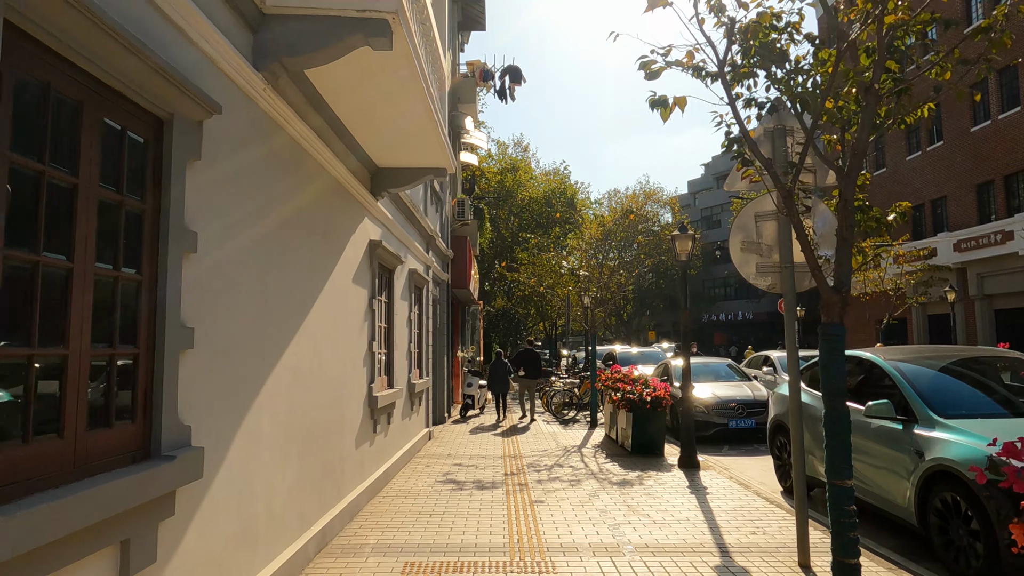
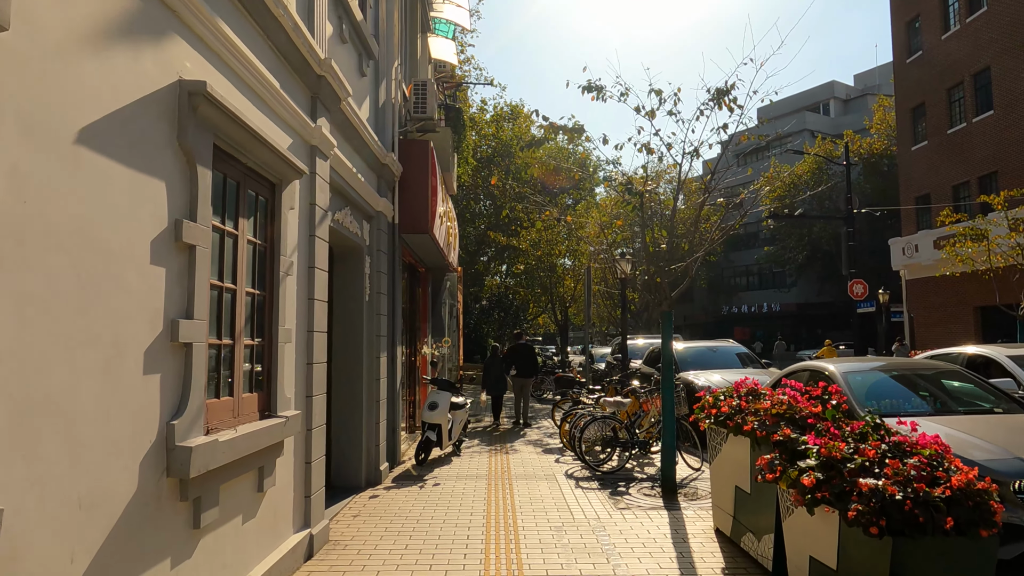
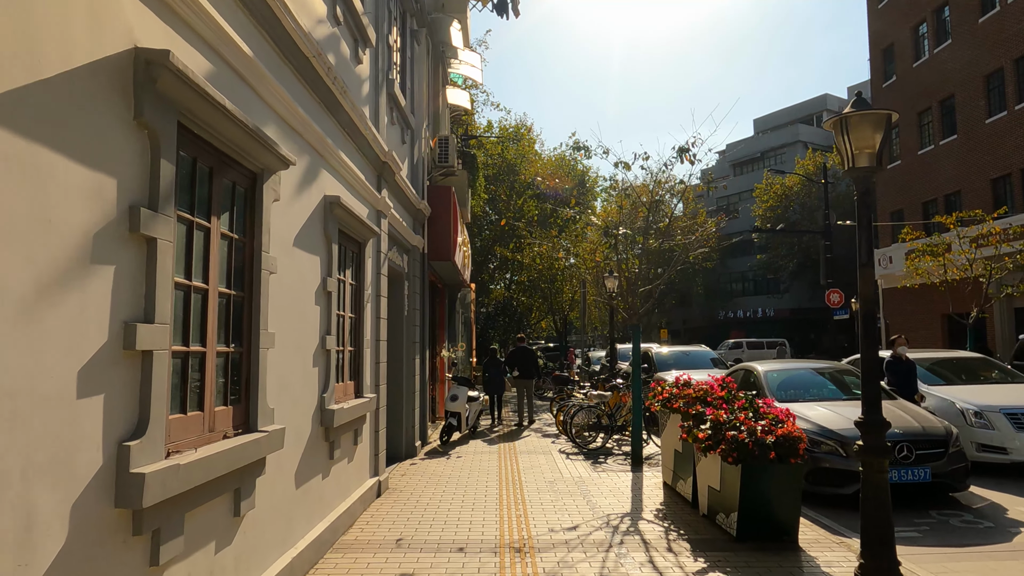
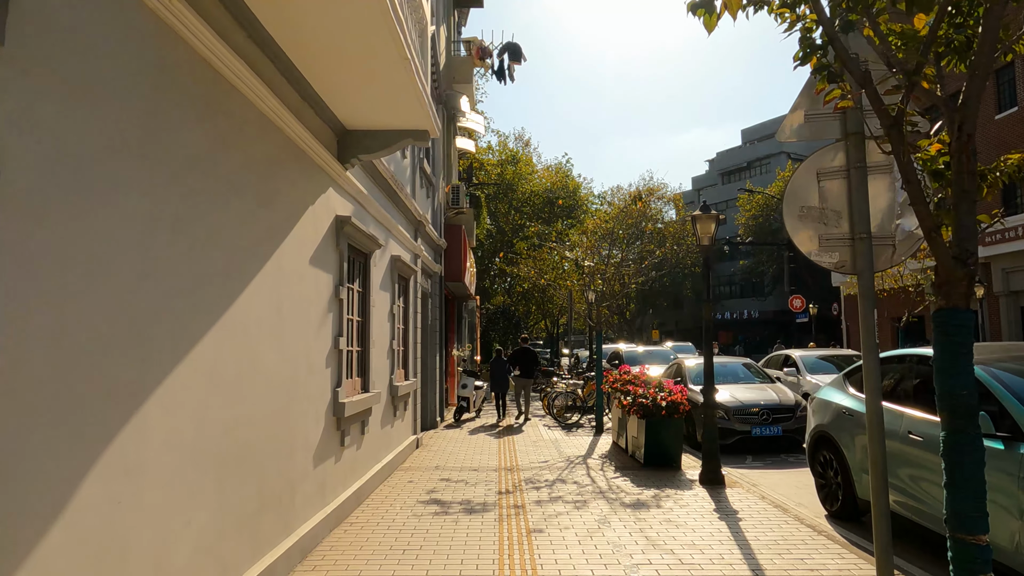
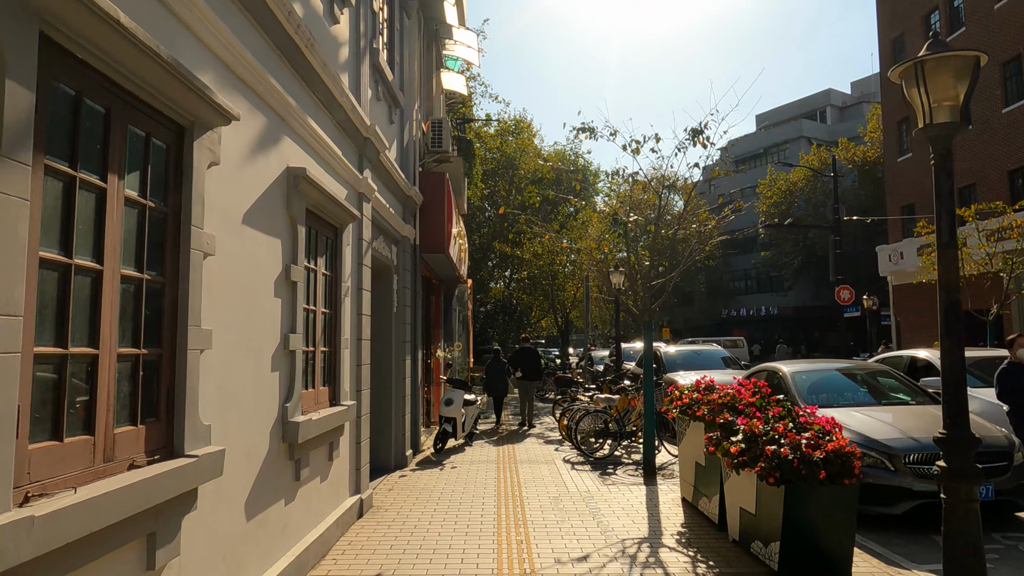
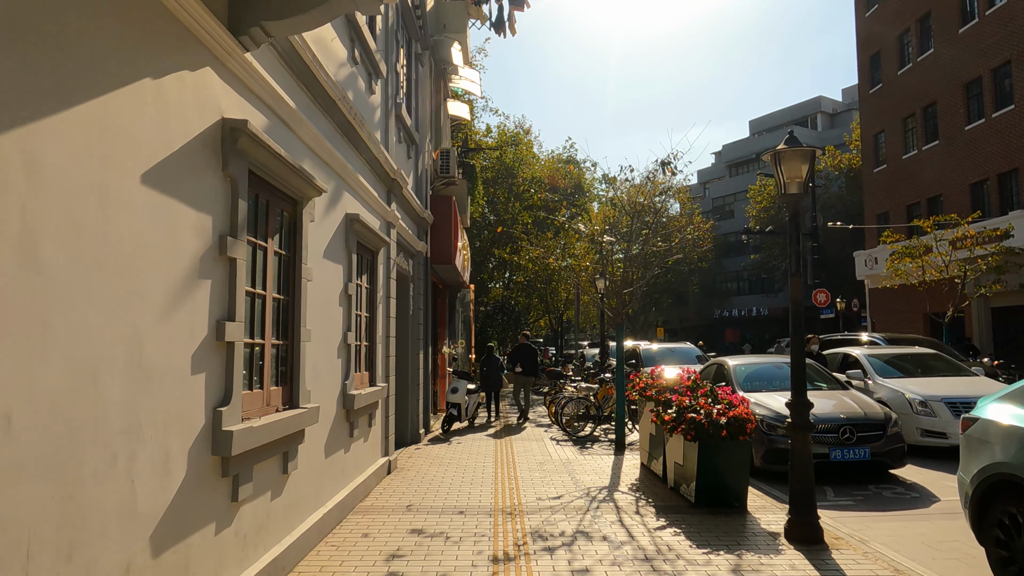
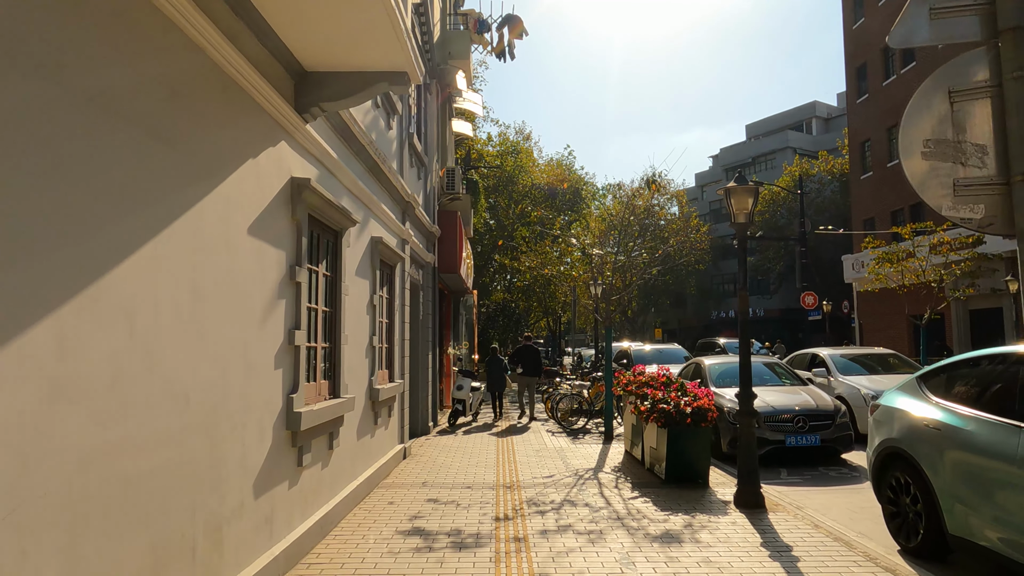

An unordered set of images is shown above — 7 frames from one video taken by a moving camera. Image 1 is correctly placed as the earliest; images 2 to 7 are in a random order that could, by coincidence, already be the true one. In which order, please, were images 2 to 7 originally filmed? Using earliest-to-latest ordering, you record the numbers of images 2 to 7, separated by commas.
4, 7, 6, 3, 5, 2
